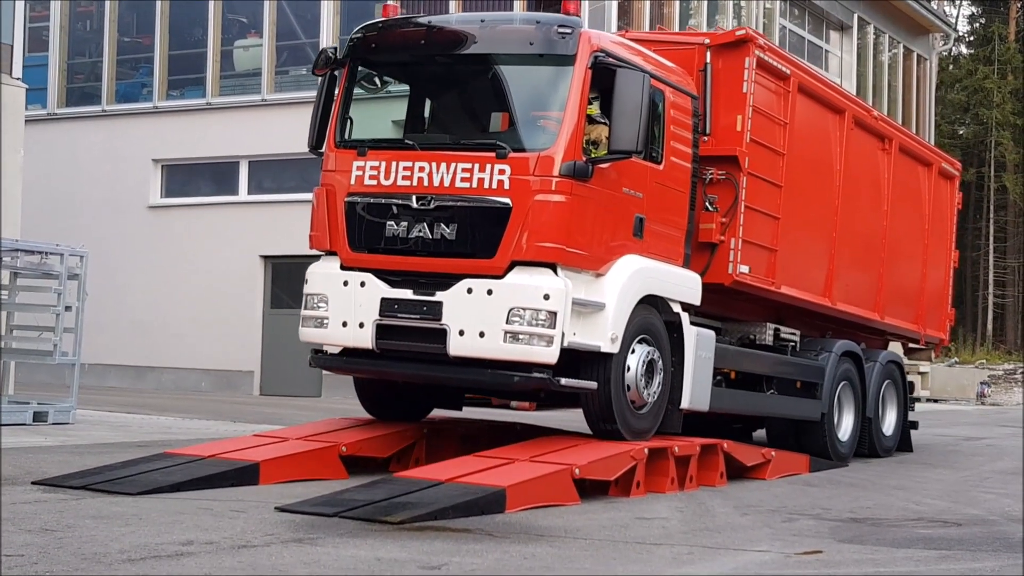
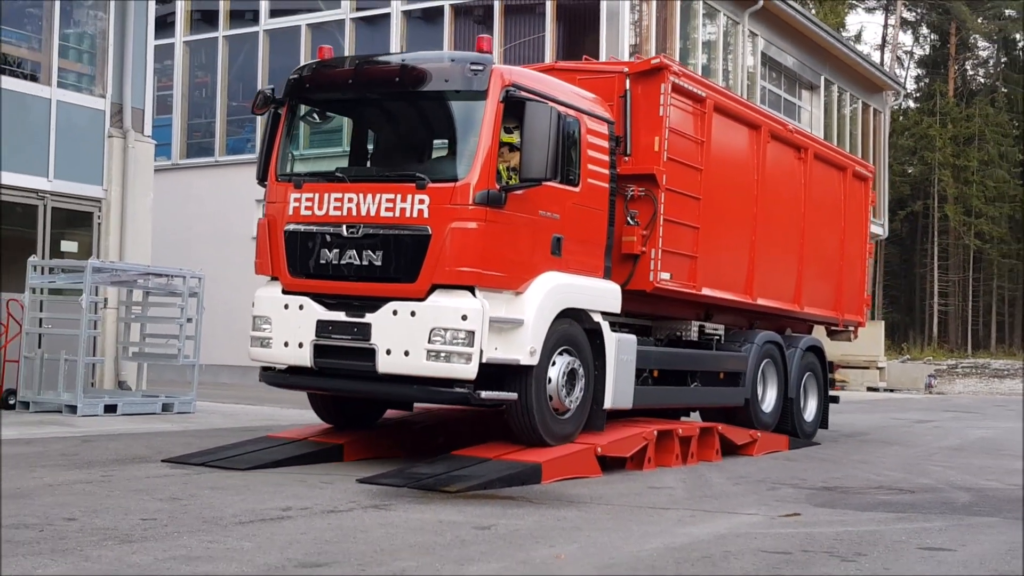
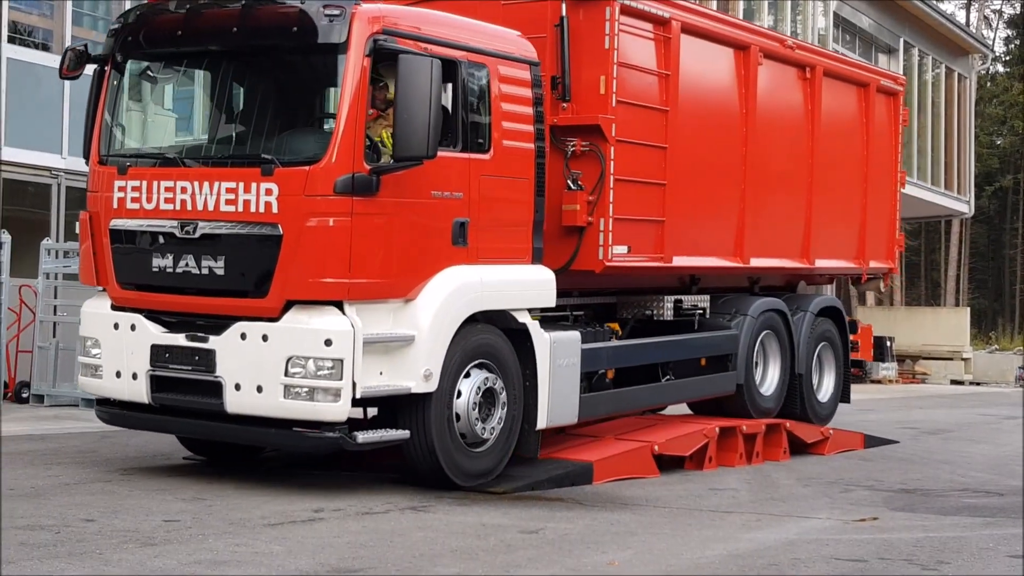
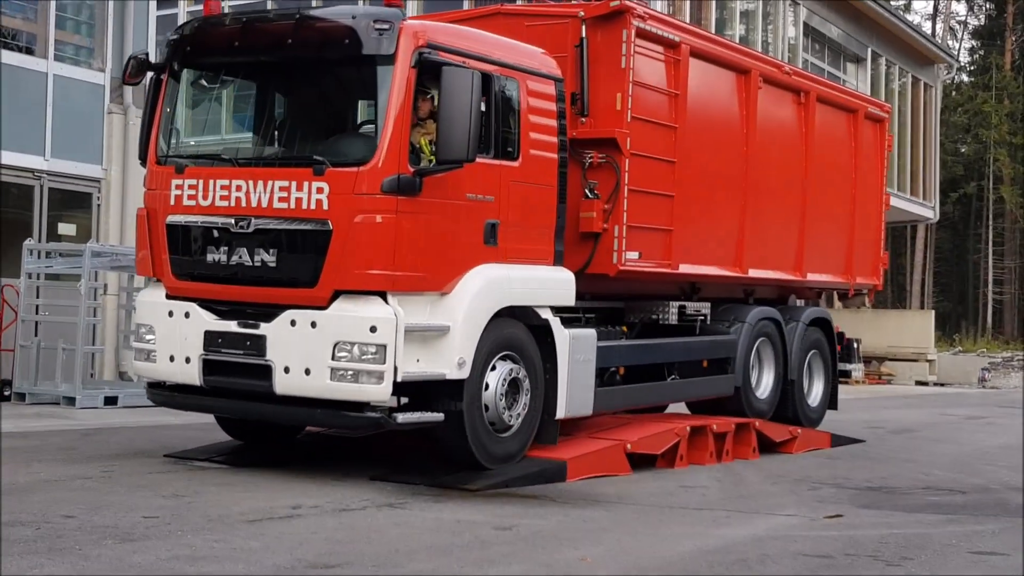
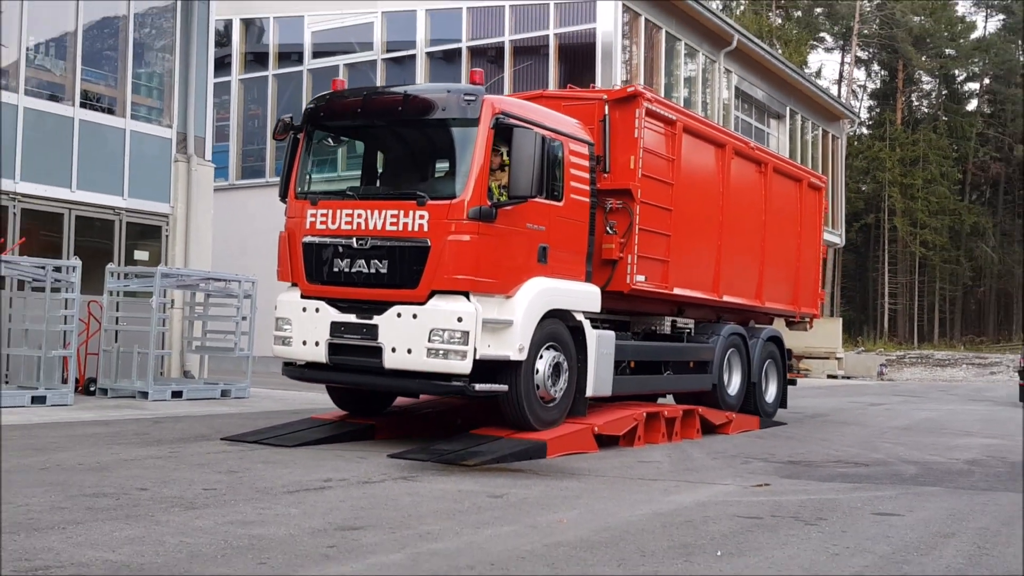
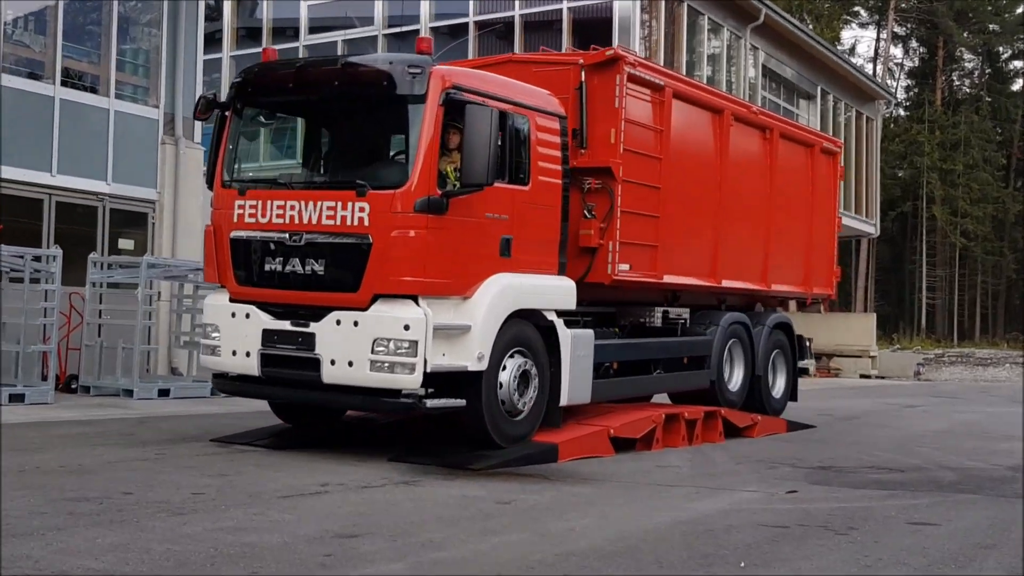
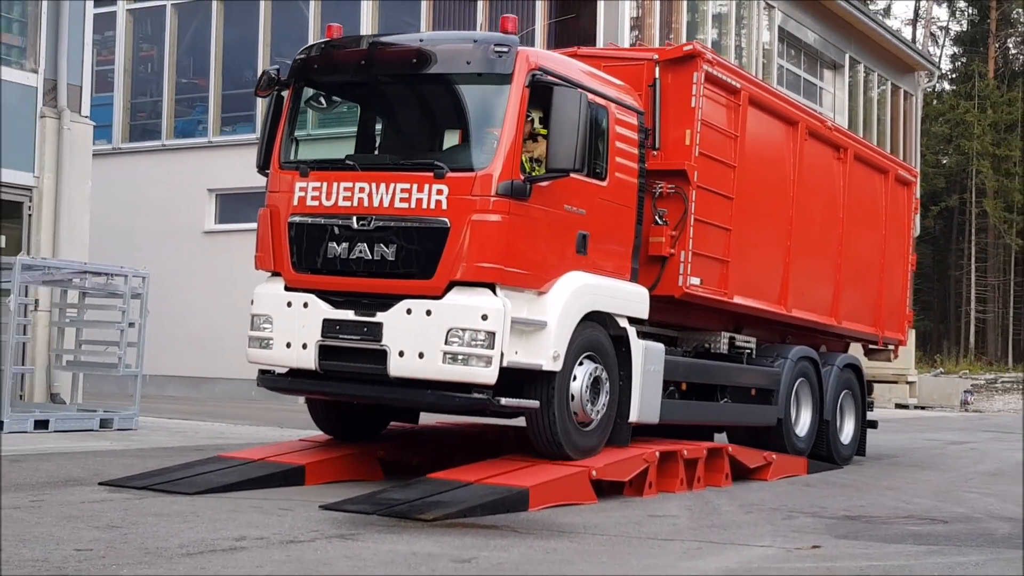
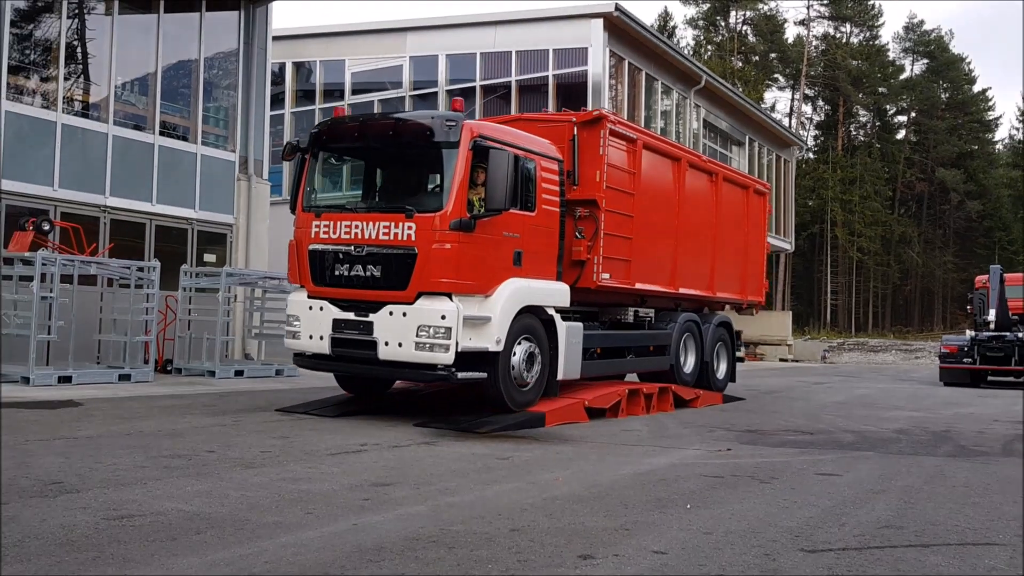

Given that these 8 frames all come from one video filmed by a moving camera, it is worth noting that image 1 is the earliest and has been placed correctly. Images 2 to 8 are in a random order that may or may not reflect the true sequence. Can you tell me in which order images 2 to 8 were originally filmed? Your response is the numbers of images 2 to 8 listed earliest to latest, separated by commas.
7, 2, 5, 8, 6, 4, 3
